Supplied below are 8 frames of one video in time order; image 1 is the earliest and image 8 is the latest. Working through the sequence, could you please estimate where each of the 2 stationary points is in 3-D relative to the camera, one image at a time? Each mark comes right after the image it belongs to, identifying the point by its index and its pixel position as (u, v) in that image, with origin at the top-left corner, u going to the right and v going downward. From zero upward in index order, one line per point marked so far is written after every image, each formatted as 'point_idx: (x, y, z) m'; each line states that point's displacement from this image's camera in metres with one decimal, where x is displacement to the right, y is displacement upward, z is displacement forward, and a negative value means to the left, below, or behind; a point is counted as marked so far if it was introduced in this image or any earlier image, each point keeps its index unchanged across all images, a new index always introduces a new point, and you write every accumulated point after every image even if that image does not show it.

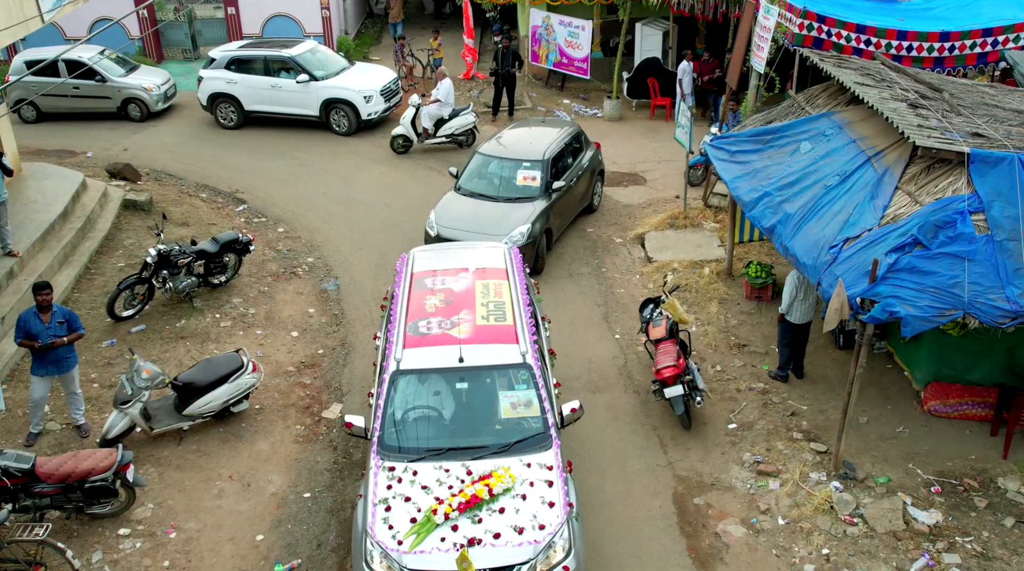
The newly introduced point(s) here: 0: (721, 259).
0: (+2.5, +0.3, +12.5) m
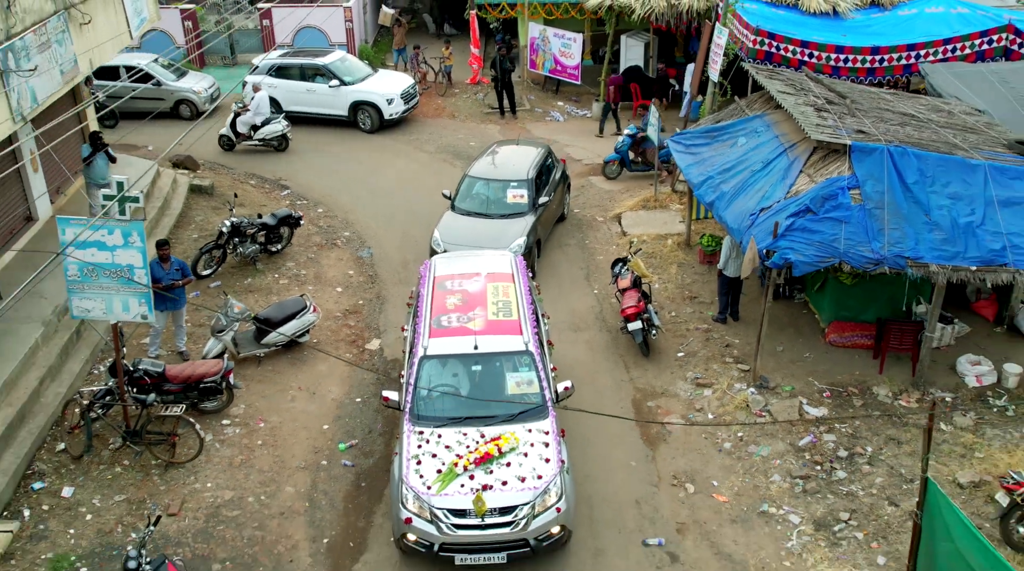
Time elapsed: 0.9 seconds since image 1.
0: (+2.5, +0.8, +15.4) m
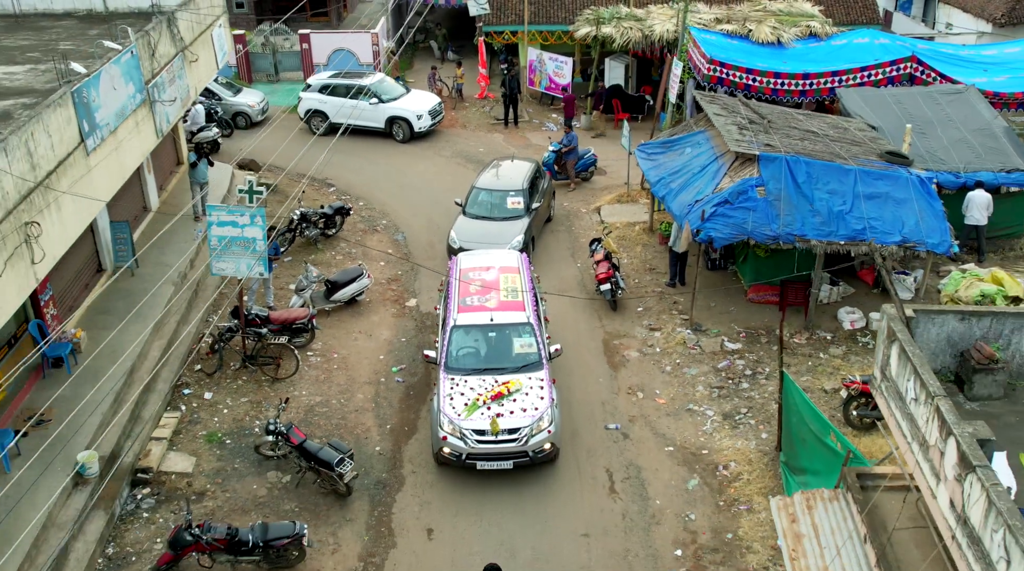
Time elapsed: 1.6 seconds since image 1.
0: (+2.6, +1.2, +19.9) m
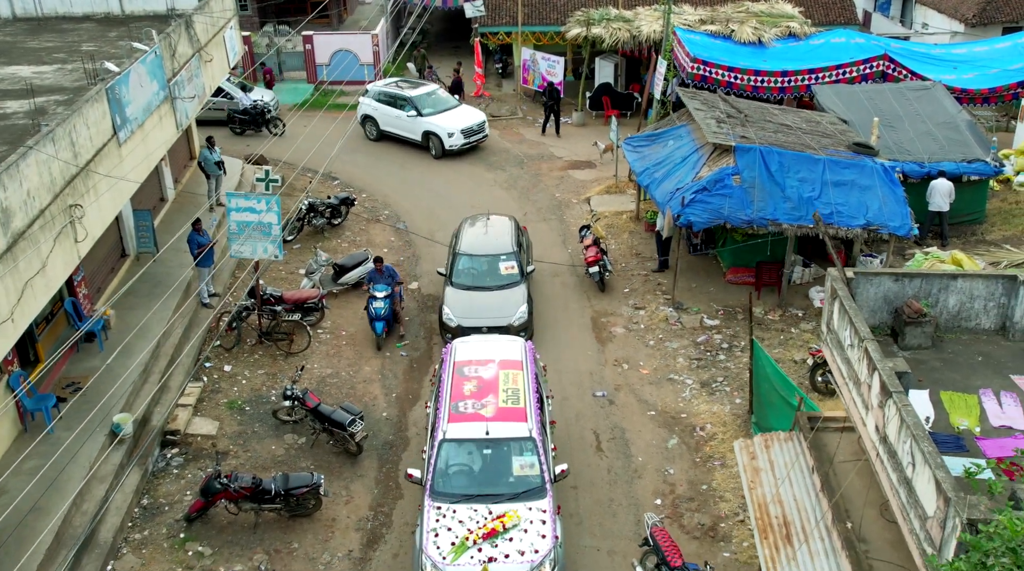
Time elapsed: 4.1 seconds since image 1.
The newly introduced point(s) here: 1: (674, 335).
0: (+2.5, +1.5, +21.1) m
1: (+2.5, -0.8, +16.6) m
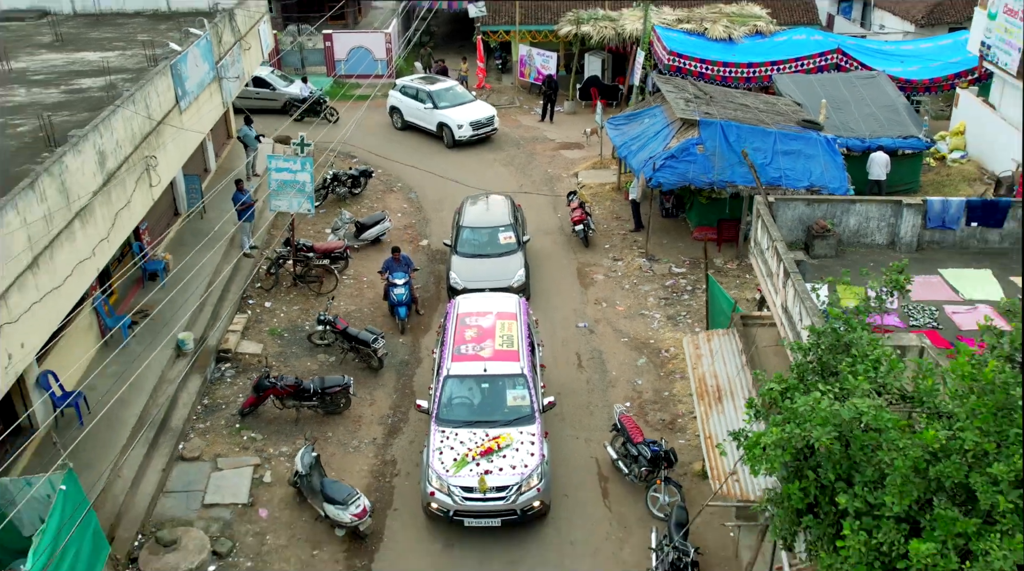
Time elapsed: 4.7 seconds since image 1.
0: (+2.3, +2.4, +23.9) m
1: (+2.4, +0.1, +19.3) m
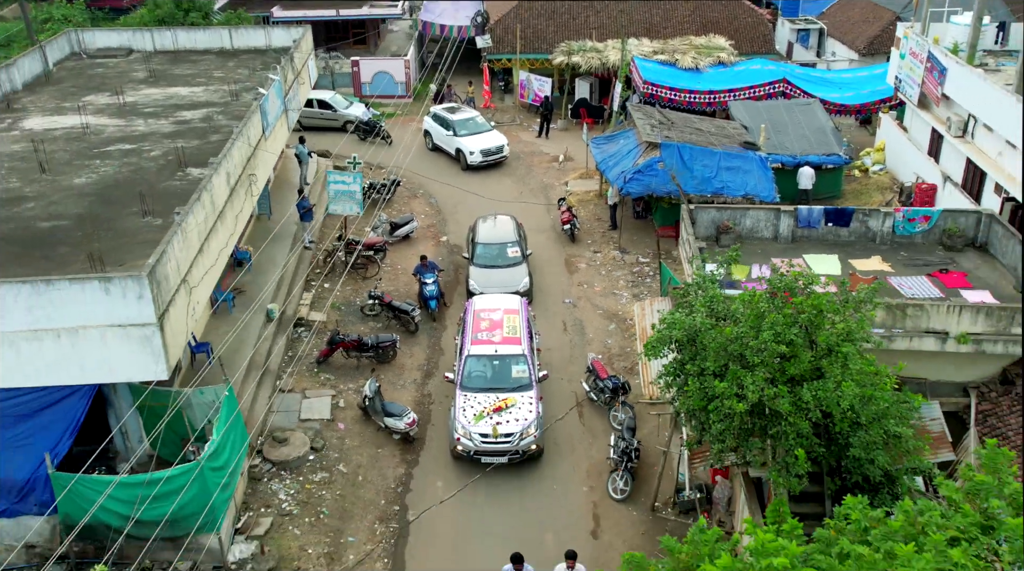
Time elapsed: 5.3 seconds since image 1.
0: (+2.4, +2.7, +29.5) m
1: (+2.5, +0.4, +24.9) m
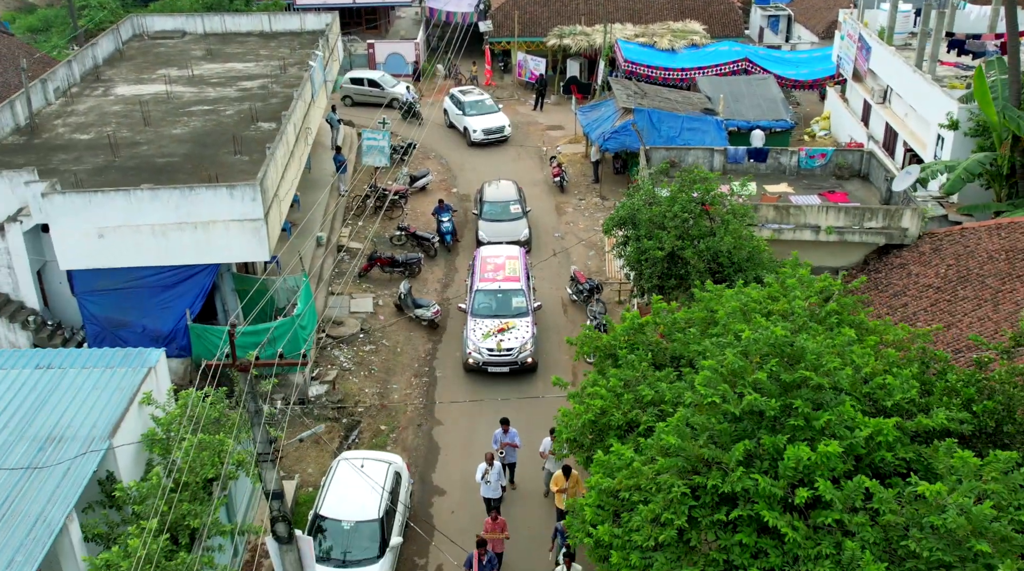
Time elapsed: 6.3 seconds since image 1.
0: (+2.4, +4.4, +35.3) m
1: (+2.5, +2.1, +30.7) m
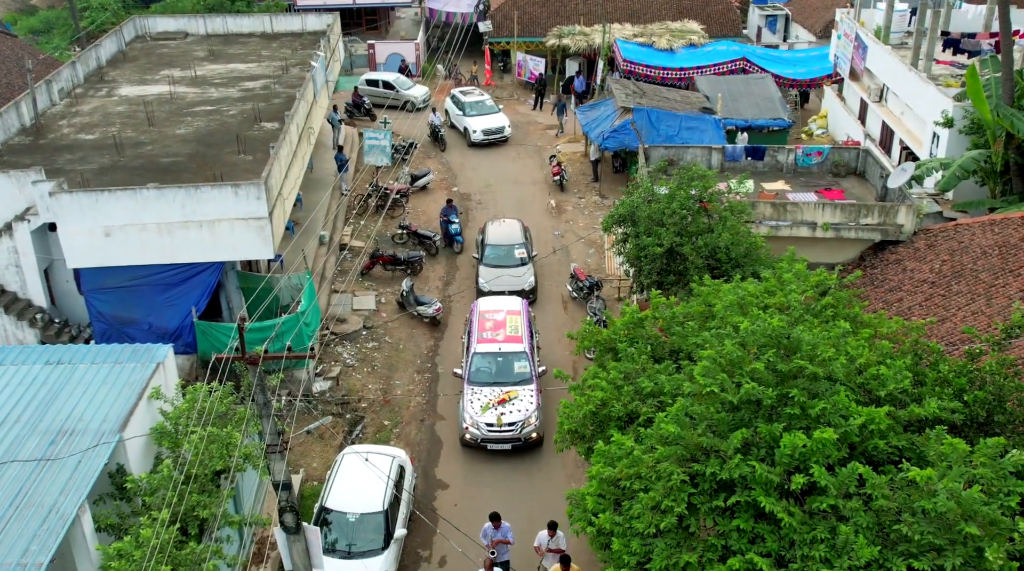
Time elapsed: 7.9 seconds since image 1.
0: (+2.4, +4.5, +35.6) m
1: (+2.5, +2.2, +31.0) m
